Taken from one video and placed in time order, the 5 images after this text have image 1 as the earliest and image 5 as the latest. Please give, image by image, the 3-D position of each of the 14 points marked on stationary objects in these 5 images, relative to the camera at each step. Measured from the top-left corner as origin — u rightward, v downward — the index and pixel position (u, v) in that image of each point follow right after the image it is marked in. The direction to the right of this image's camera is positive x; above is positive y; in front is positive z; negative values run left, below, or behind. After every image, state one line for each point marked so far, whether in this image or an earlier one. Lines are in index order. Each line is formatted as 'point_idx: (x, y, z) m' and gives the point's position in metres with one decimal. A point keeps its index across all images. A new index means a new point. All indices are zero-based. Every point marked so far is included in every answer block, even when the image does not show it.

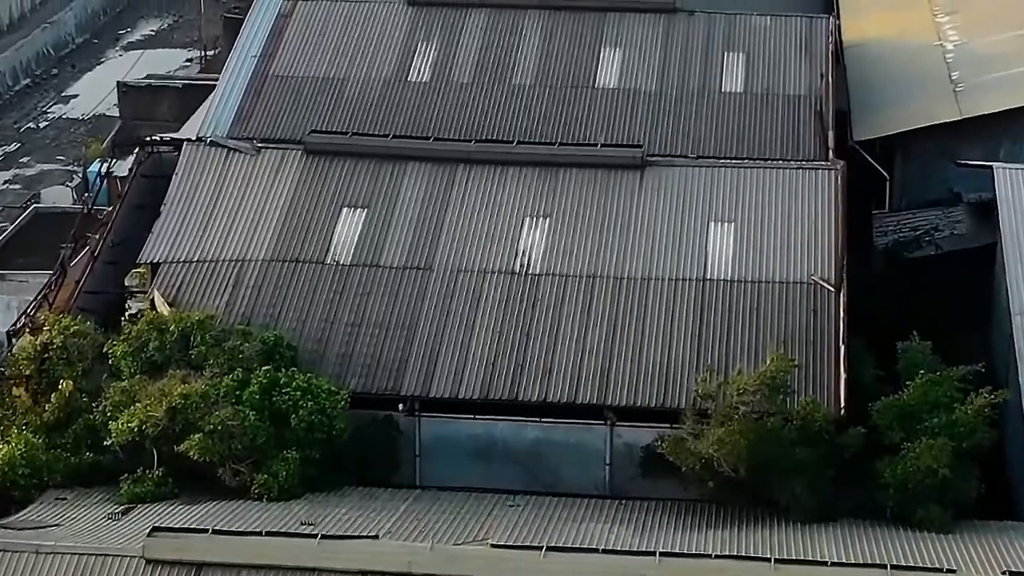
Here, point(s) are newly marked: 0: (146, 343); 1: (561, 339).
0: (-3.1, -0.5, +19.0) m
1: (+0.4, -0.4, +19.4) m
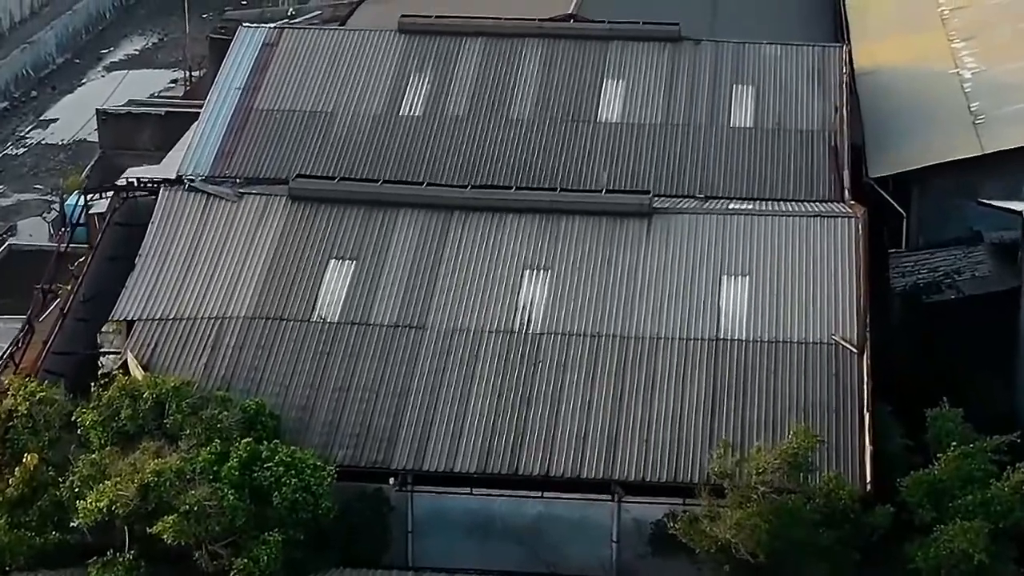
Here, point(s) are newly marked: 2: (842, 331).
0: (-3.1, -1.0, +17.6) m
1: (+0.4, -0.9, +18.0) m
2: (+2.7, -0.4, +18.7) m
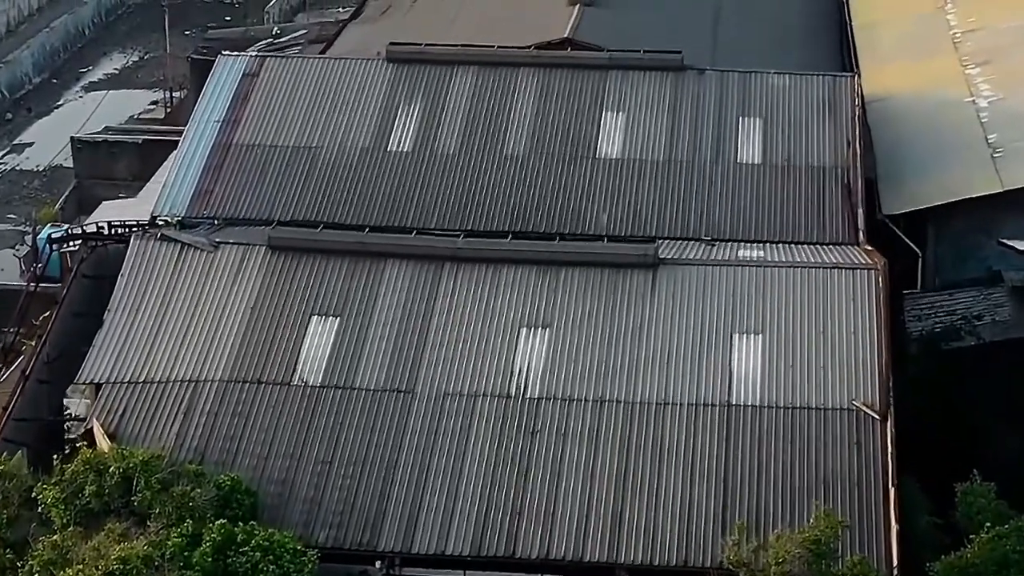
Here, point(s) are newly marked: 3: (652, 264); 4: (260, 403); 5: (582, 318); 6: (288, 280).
0: (-3.1, -1.5, +16.3) m
1: (+0.4, -1.4, +16.7) m
2: (+2.7, -0.8, +17.4) m
3: (+1.2, +0.2, +19.1) m
4: (-2.0, -0.9, +17.5) m
5: (+0.6, -0.3, +18.5) m
6: (-1.9, +0.1, +19.1) m
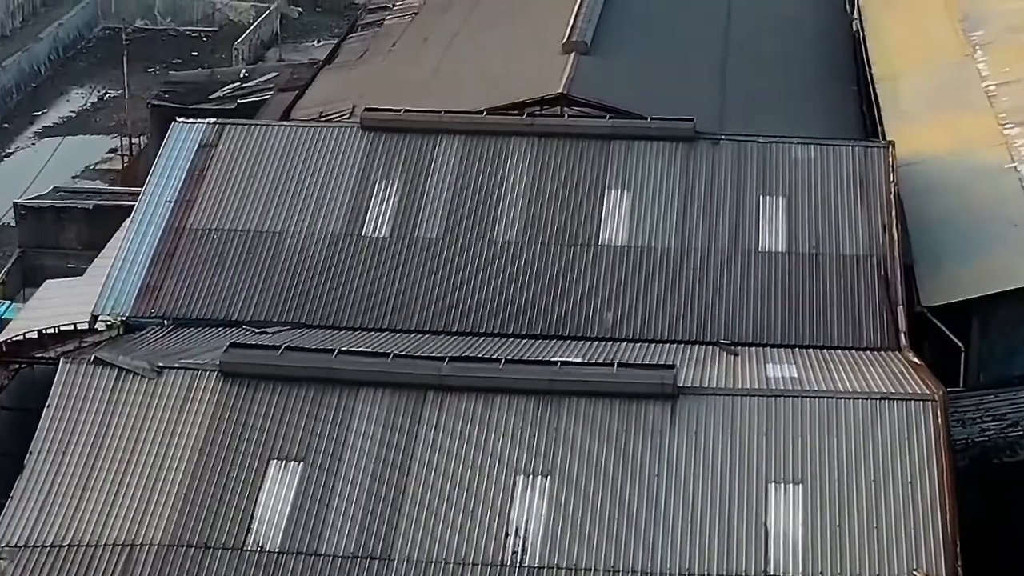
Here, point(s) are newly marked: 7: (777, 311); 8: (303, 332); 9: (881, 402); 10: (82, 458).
0: (-3.1, -2.4, +13.4) m
1: (+0.4, -2.4, +13.8) m
2: (+2.7, -1.8, +14.6) m
3: (+1.1, -0.8, +16.3) m
4: (-2.0, -1.9, +14.7) m
5: (+0.5, -1.2, +15.7) m
6: (-1.9, -0.9, +16.3) m
7: (+2.4, -0.2, +20.0) m
8: (-1.8, -0.4, +19.5) m
9: (+2.7, -0.8, +16.2) m
10: (-3.0, -1.2, +15.9) m
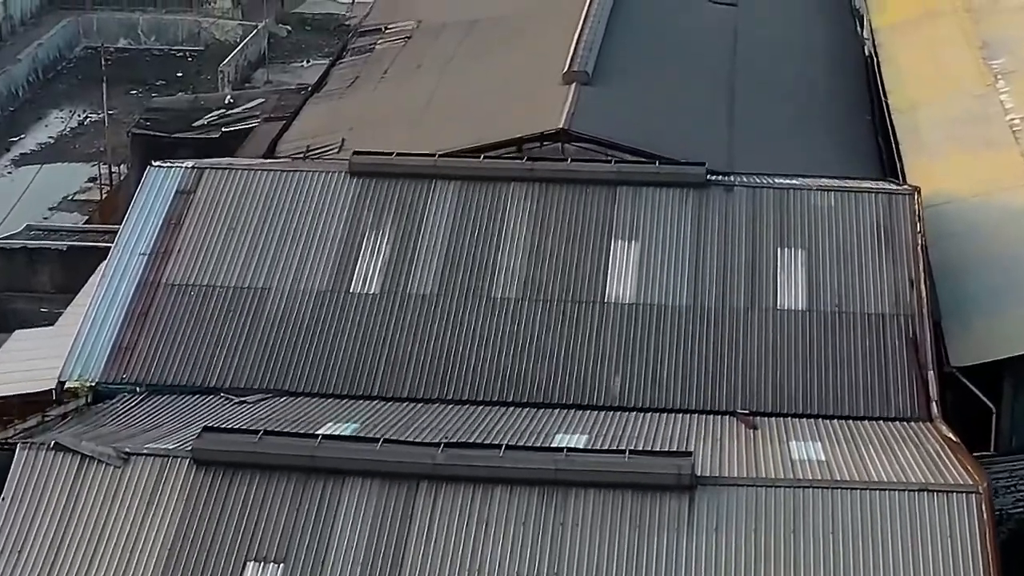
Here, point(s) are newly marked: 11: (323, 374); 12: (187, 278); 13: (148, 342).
0: (-3.1, -3.0, +11.9) m
1: (+0.4, -2.9, +12.4) m
2: (+2.7, -2.3, +13.1) m
3: (+1.2, -1.3, +14.8) m
4: (-2.0, -2.4, +13.2) m
5: (+0.6, -1.8, +14.2) m
6: (-1.9, -1.4, +14.8) m
7: (+2.4, -0.7, +18.5) m
8: (-1.8, -0.9, +18.0) m
9: (+2.7, -1.3, +14.7) m
10: (-3.0, -1.7, +14.4) m
11: (-1.6, -0.7, +18.6) m
12: (-2.9, +0.1, +19.9) m
13: (-3.1, -0.5, +19.1) m
